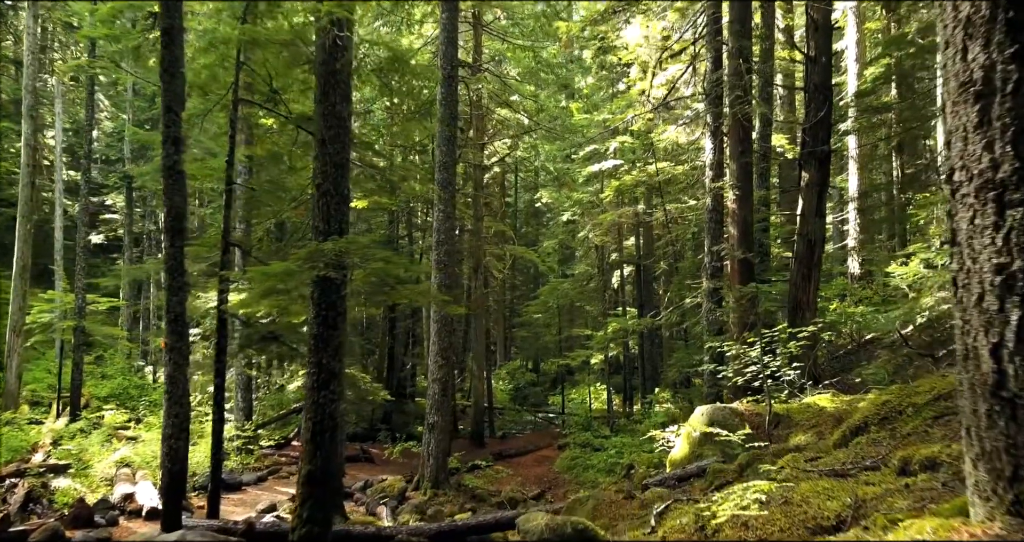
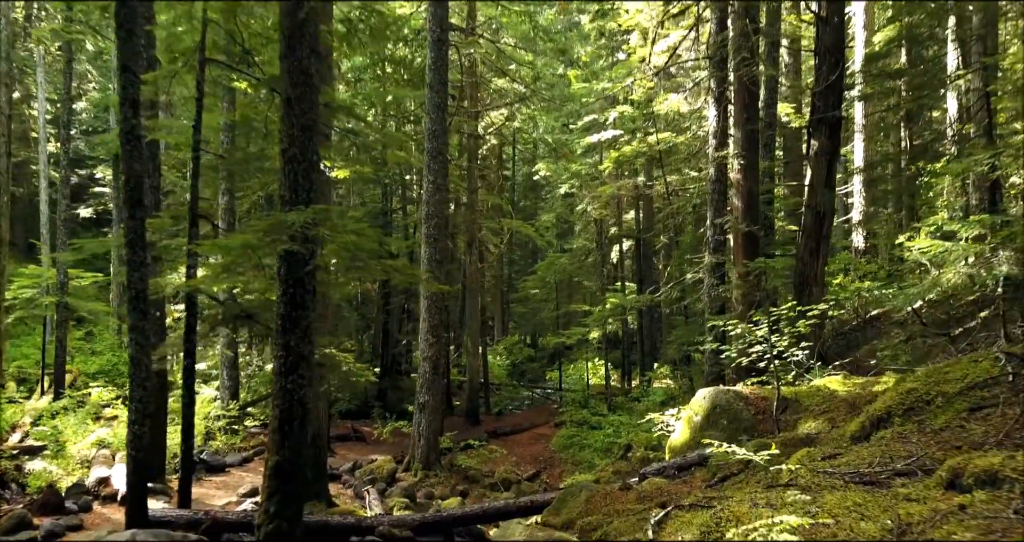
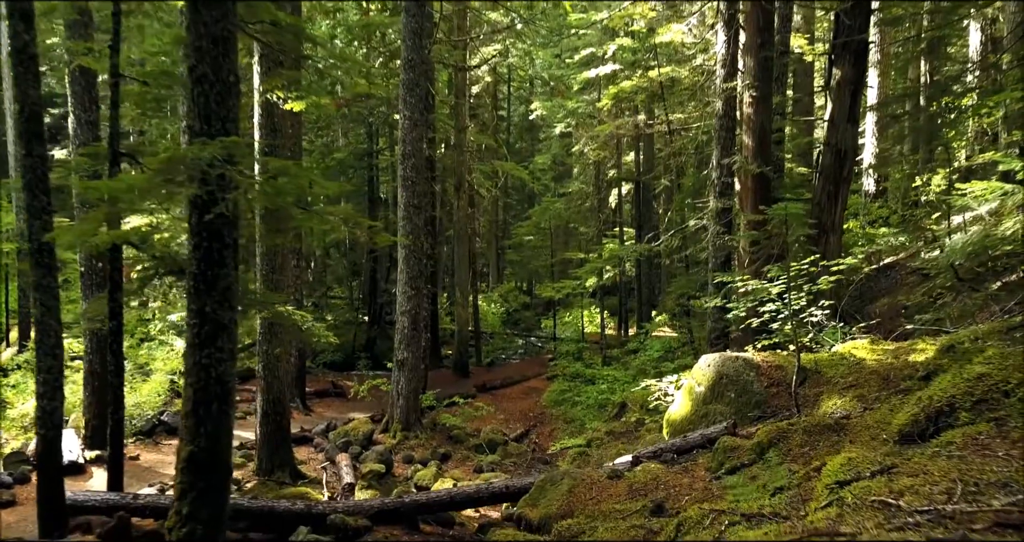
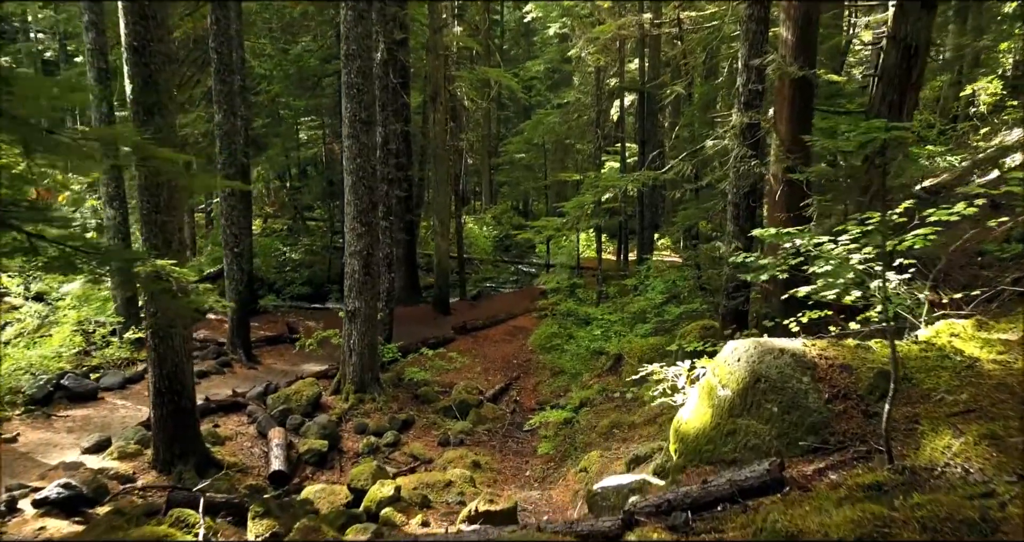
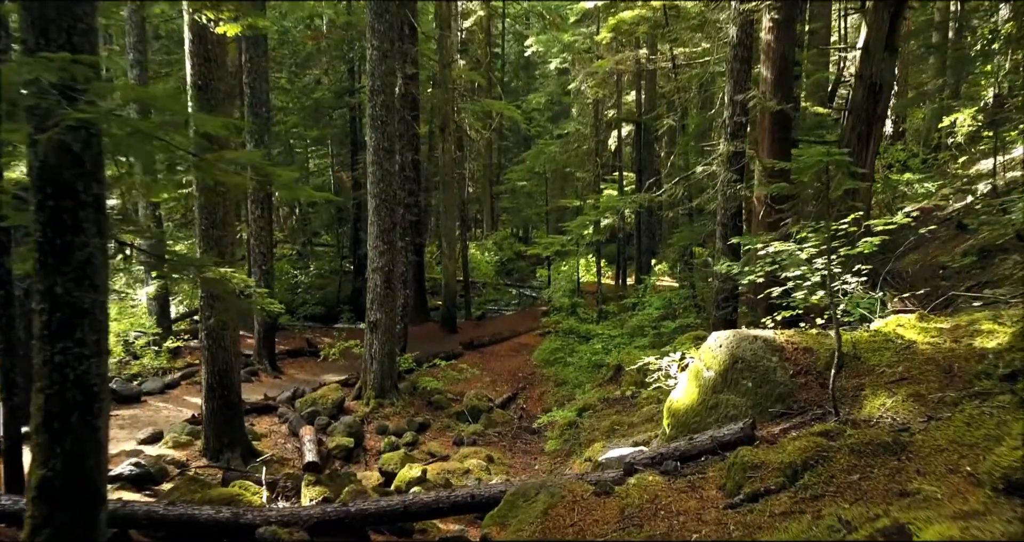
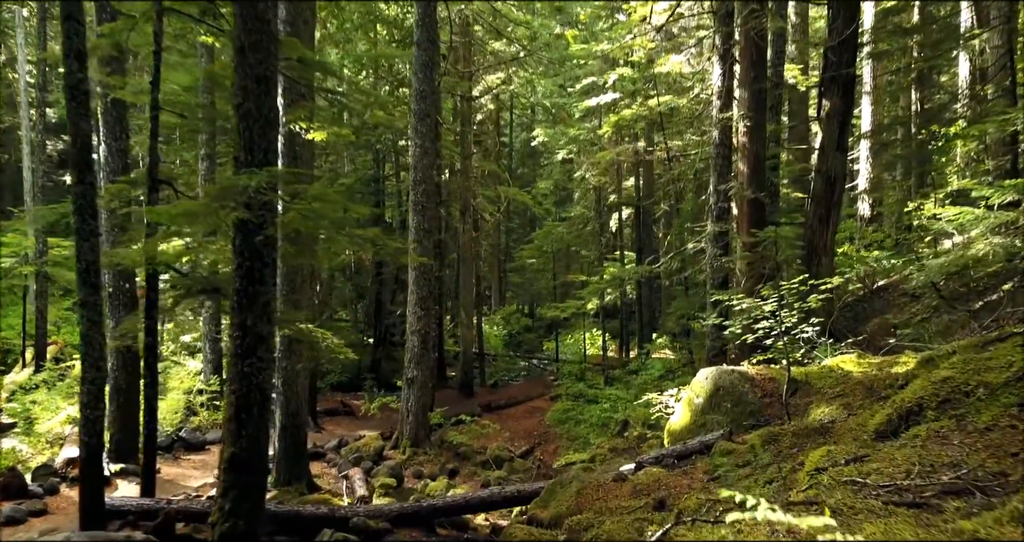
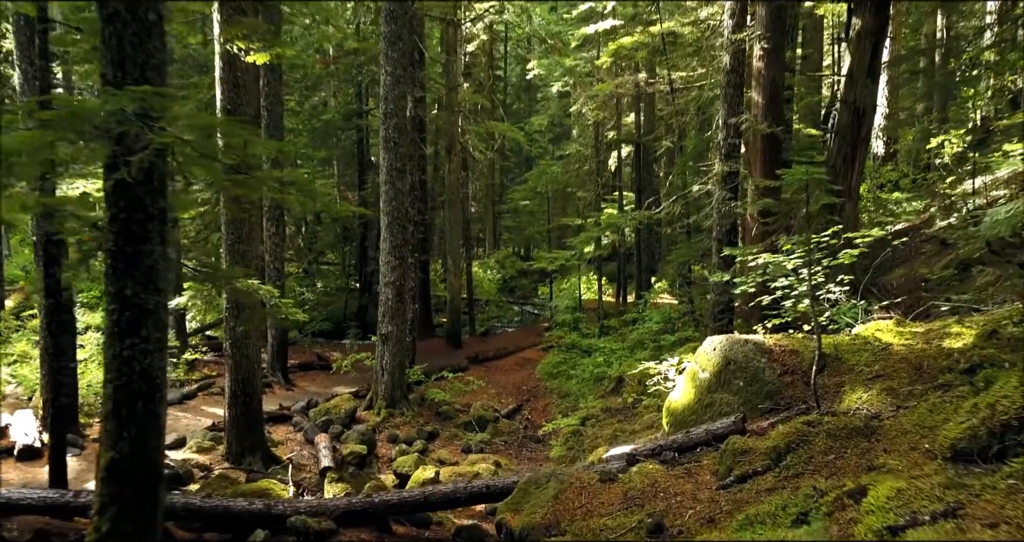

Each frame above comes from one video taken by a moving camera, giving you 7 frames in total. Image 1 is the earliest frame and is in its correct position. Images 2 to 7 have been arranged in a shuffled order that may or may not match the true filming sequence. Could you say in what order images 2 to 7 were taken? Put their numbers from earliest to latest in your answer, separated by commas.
2, 6, 3, 7, 5, 4
